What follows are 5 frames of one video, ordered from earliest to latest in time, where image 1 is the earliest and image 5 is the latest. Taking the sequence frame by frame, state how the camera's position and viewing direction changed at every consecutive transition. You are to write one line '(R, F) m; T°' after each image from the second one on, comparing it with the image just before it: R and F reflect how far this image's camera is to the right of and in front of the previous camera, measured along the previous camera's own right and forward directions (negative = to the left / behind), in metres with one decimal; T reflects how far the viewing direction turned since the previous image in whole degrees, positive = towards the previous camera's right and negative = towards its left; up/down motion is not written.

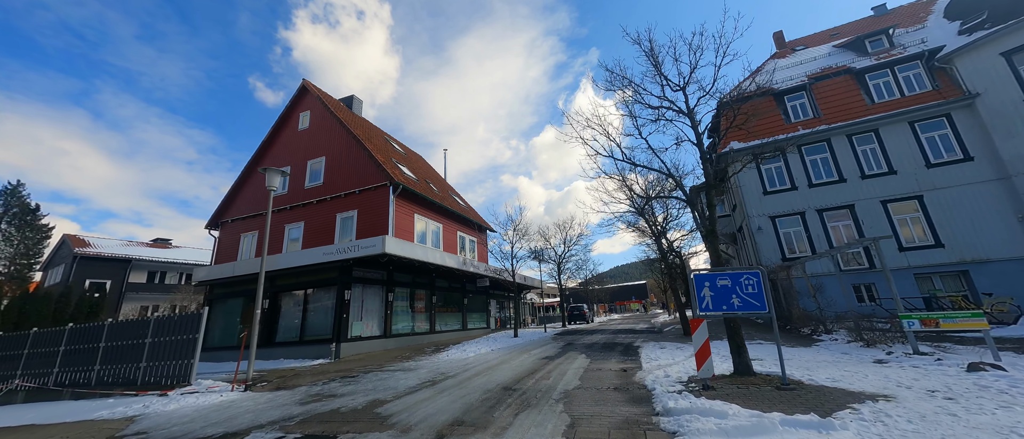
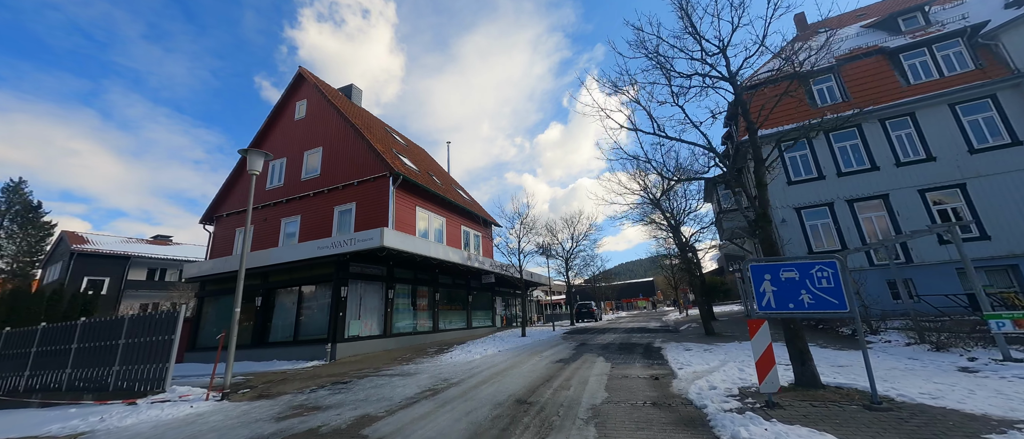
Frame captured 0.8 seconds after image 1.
(-0.1, +1.0) m; -1°
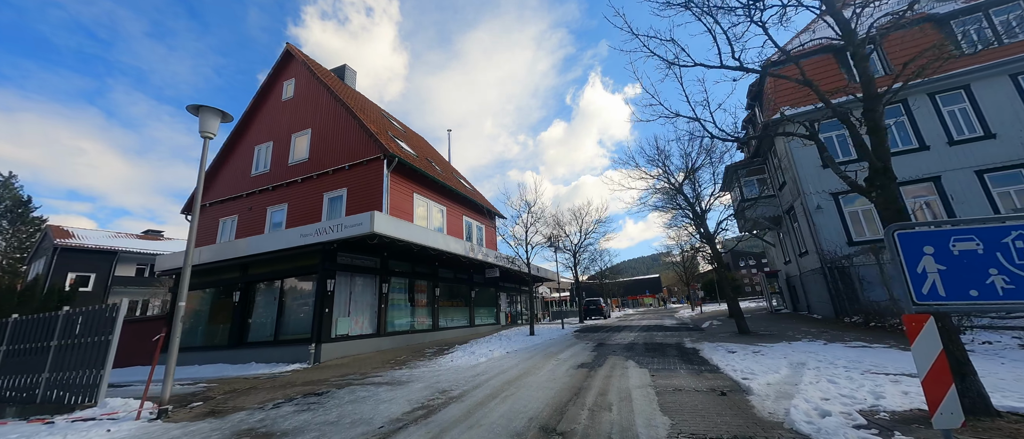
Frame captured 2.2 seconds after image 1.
(-0.2, +1.5) m; 0°
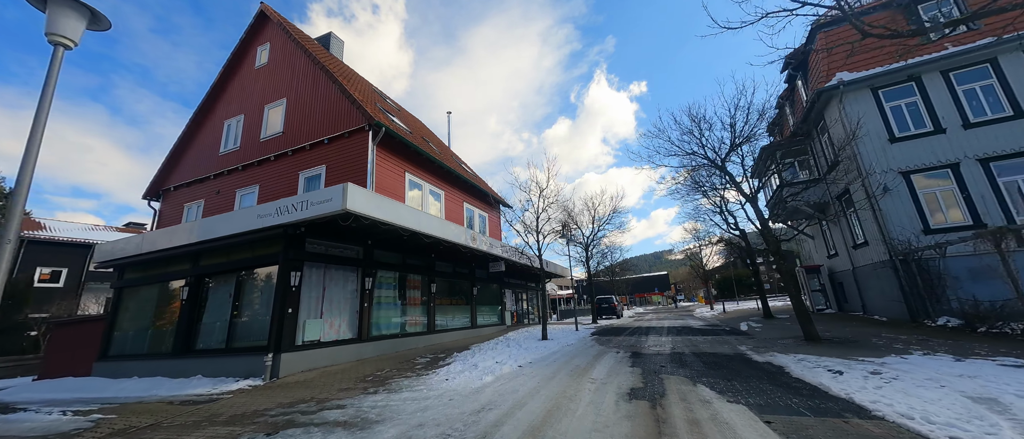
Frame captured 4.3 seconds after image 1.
(-0.3, +2.3) m; 0°
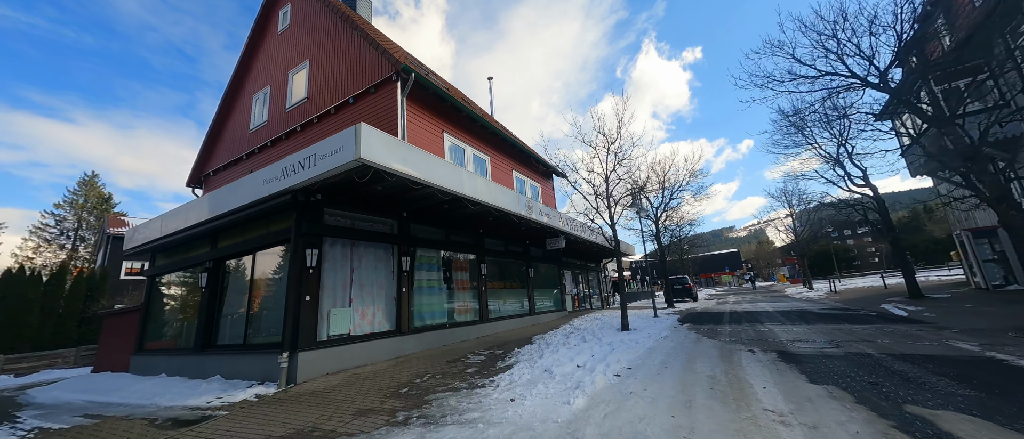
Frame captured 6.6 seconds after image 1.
(-0.6, +2.4) m; -8°
